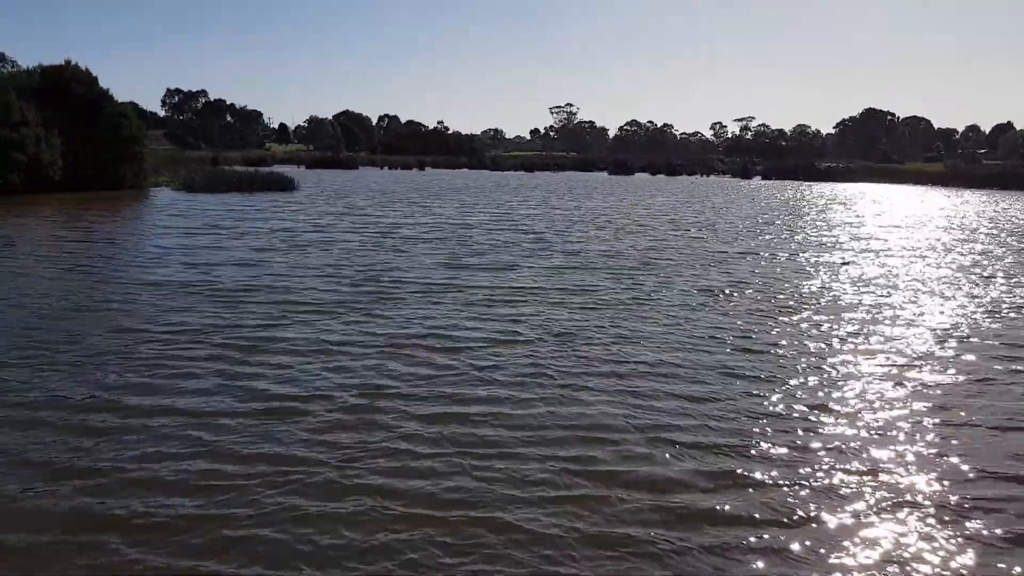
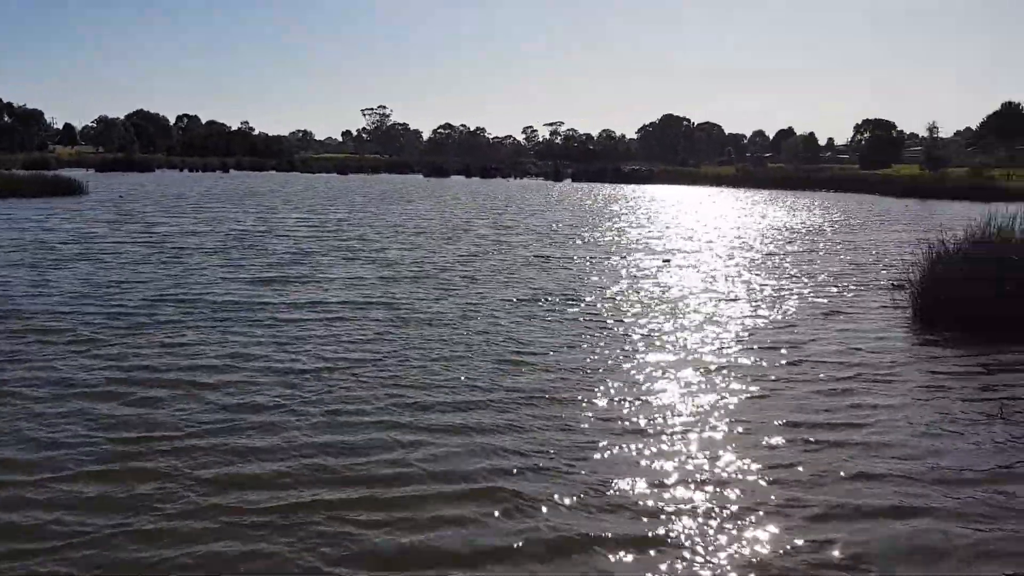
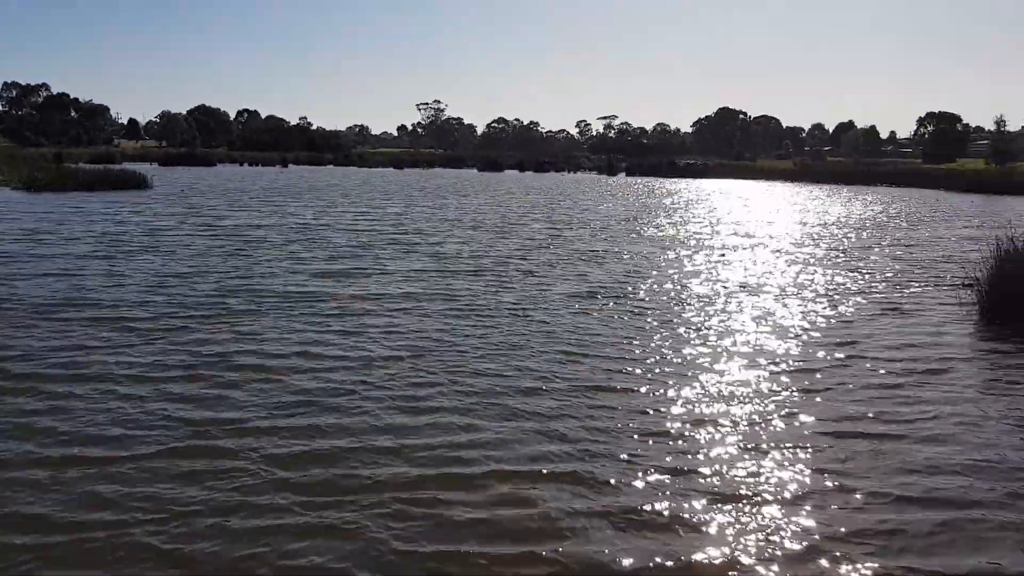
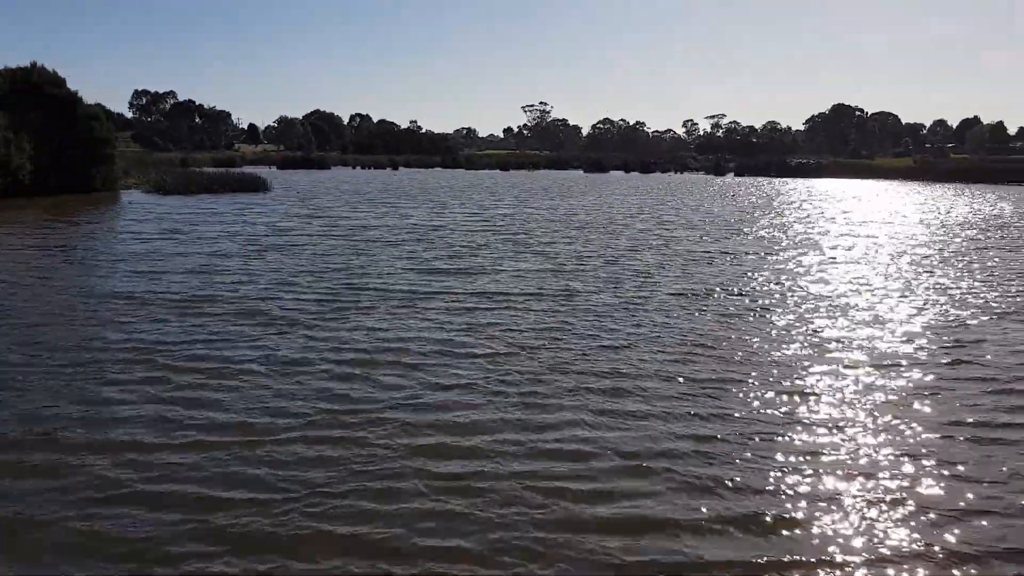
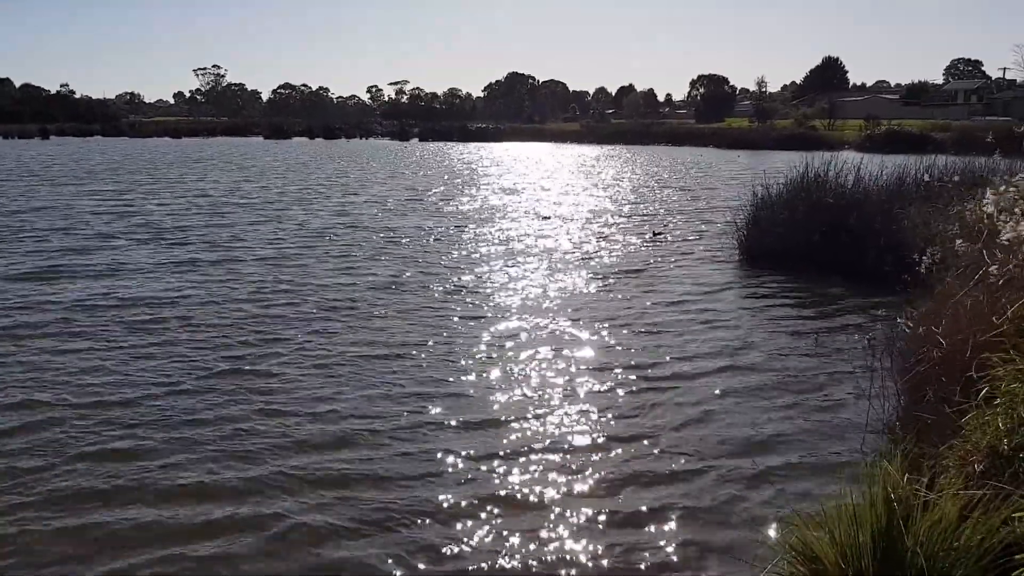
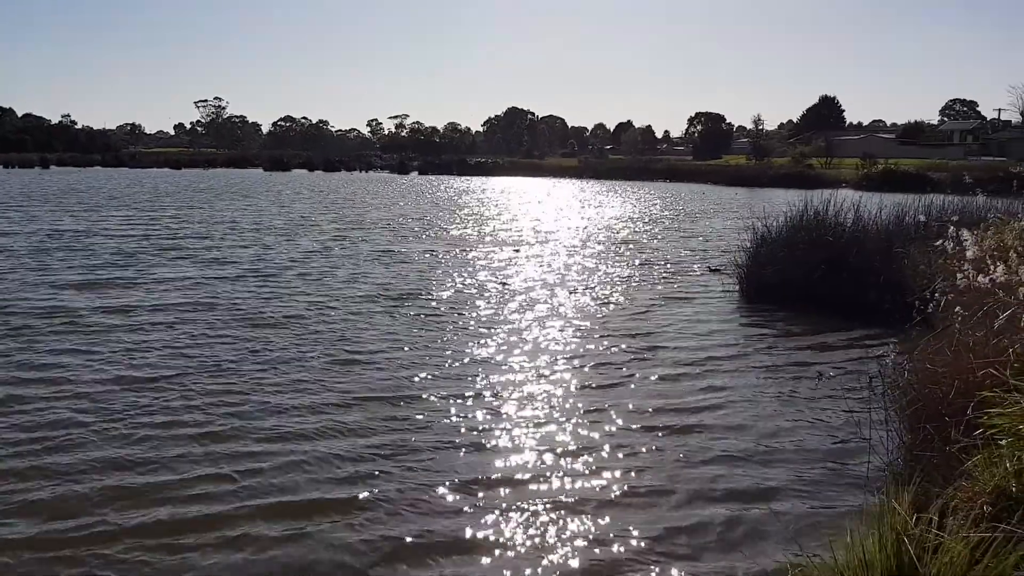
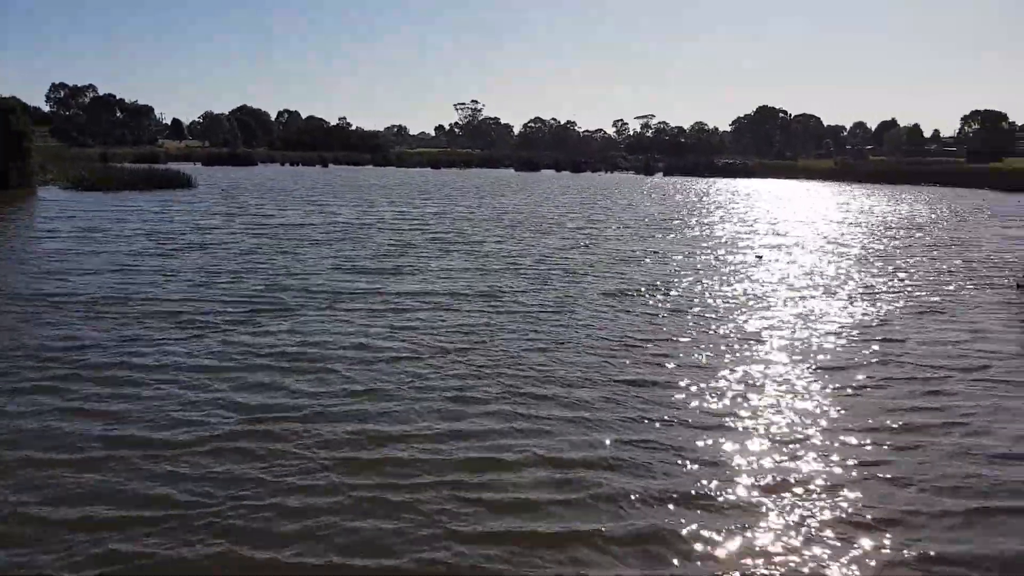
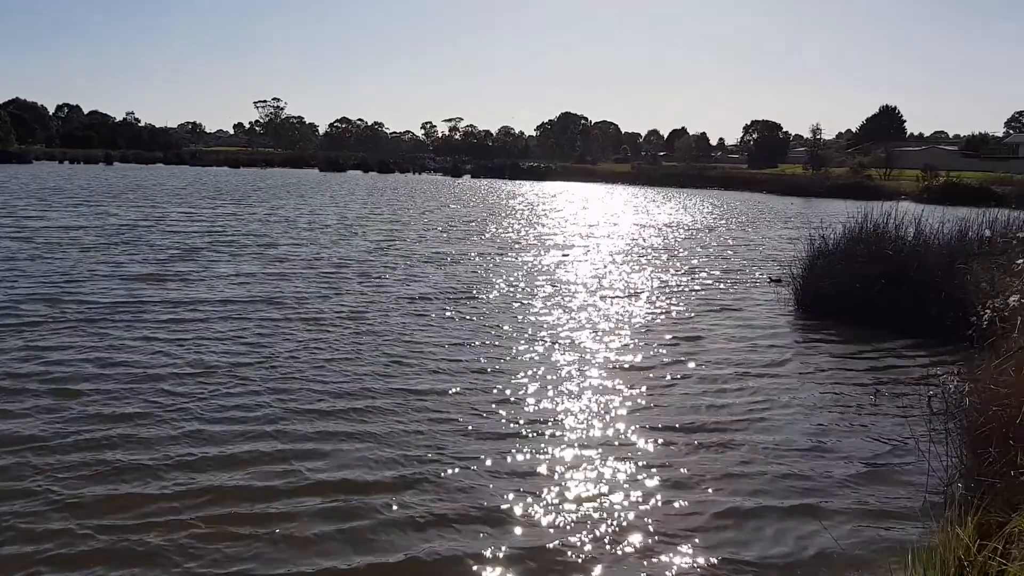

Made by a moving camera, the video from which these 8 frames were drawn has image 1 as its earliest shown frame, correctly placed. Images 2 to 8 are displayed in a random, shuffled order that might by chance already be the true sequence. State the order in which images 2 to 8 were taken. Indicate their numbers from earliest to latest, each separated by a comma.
4, 7, 3, 2, 8, 6, 5
